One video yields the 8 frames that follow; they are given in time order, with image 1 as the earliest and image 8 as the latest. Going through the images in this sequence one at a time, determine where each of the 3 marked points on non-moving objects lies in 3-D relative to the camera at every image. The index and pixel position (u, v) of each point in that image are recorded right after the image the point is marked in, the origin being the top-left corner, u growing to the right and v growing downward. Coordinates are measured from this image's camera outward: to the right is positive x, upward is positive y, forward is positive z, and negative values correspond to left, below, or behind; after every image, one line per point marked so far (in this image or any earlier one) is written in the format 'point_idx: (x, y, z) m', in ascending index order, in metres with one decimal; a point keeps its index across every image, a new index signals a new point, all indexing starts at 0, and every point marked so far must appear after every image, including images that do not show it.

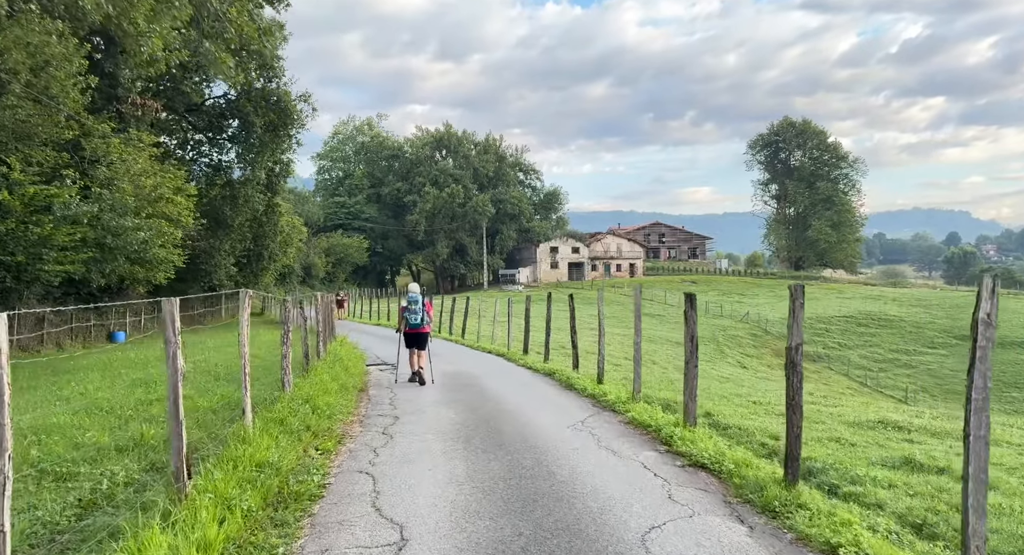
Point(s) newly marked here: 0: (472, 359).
0: (-0.8, -1.8, +18.6) m
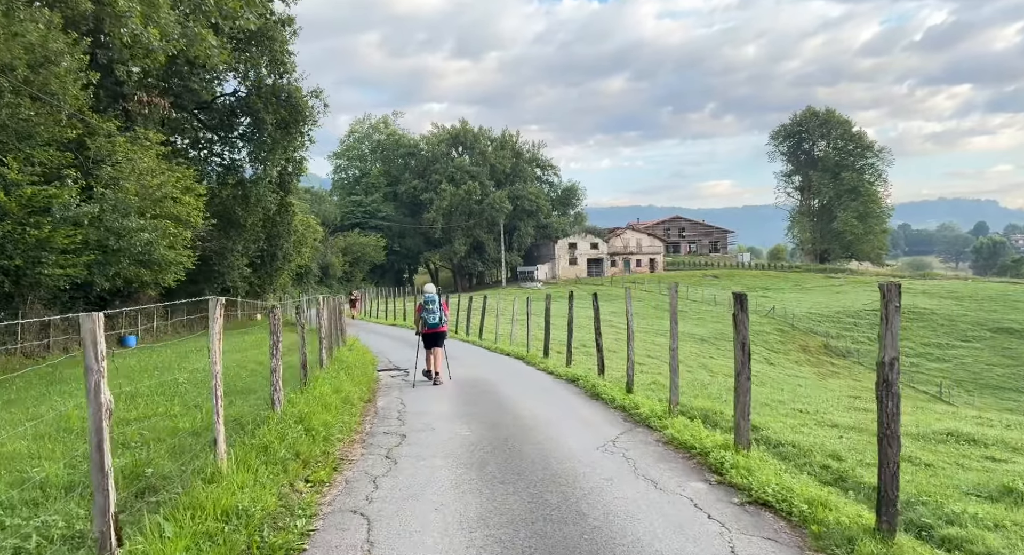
0: (-0.4, -1.7, +17.5) m
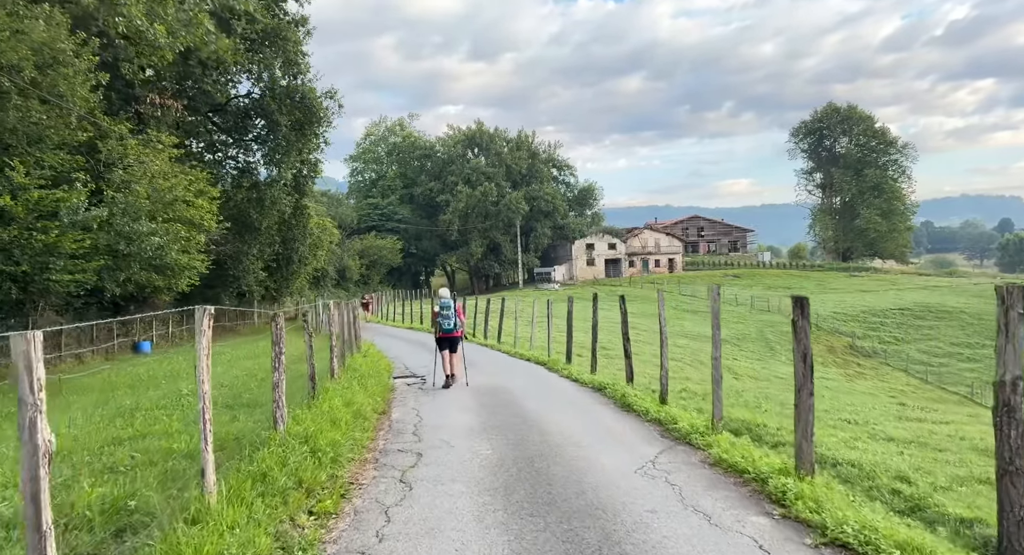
0: (0.0, -1.8, +16.8) m
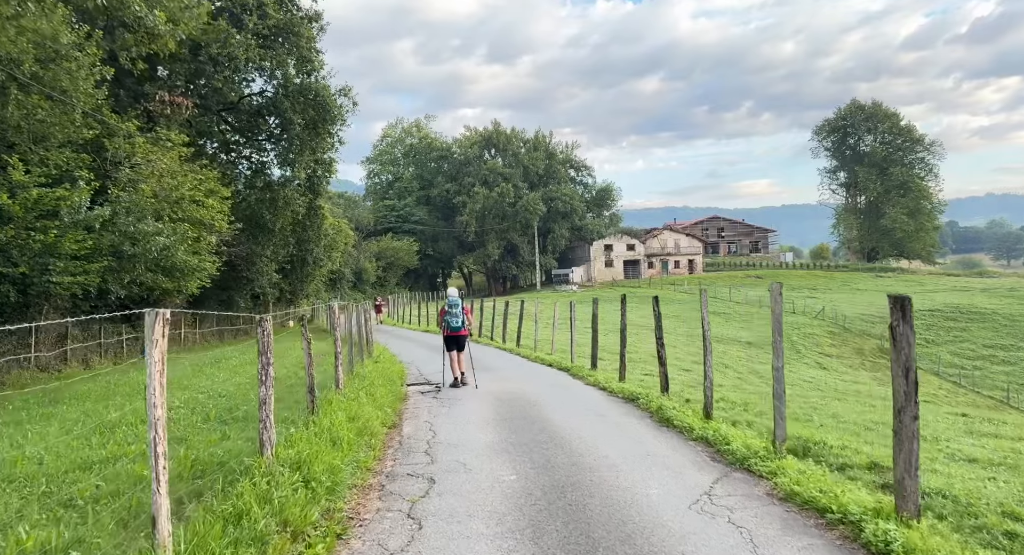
0: (+0.4, -1.8, +15.7) m
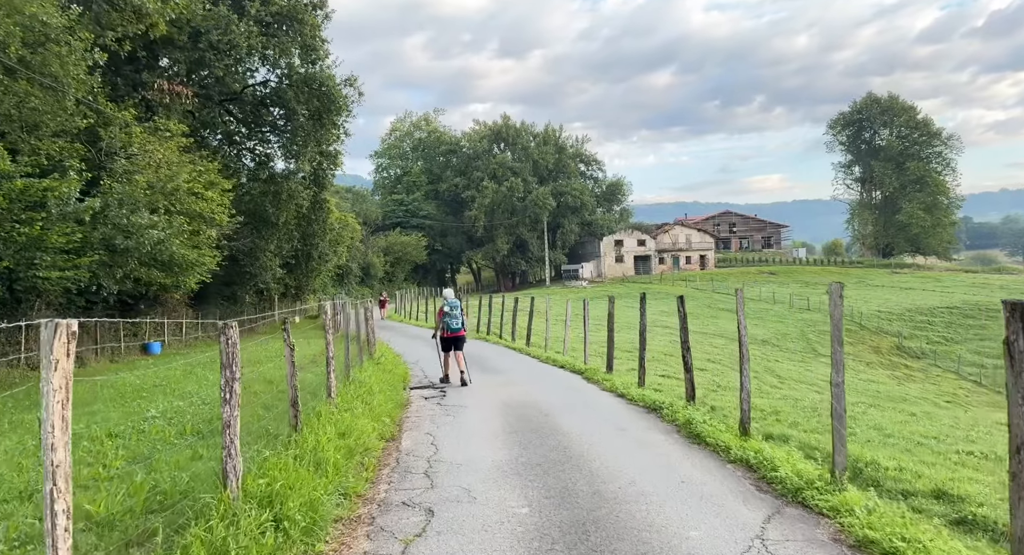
0: (+0.6, -1.7, +14.7) m
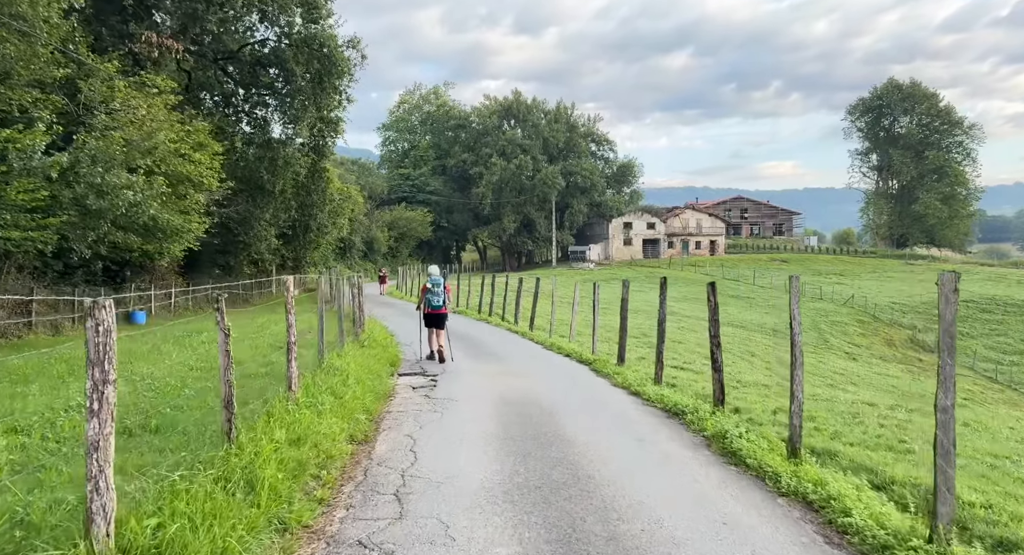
0: (+0.6, -1.4, +13.2) m
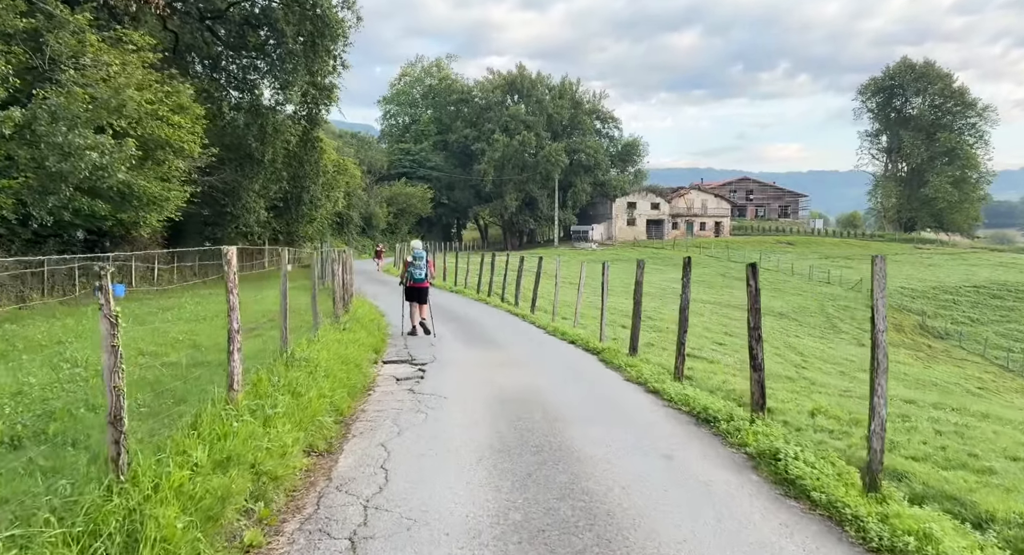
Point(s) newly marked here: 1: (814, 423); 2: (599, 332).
0: (+0.6, -1.1, +11.8) m
1: (+3.2, -1.5, +9.0) m
2: (+1.9, -1.1, +17.3) m
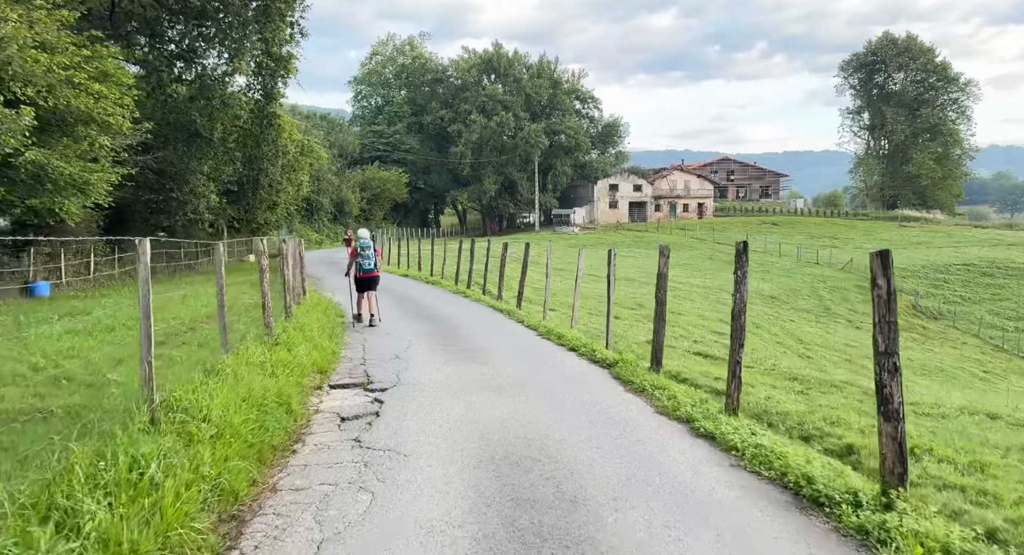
0: (+0.4, -1.0, +9.1) m
1: (+3.1, -1.5, +6.3) m
2: (+1.6, -0.9, +14.6) m
